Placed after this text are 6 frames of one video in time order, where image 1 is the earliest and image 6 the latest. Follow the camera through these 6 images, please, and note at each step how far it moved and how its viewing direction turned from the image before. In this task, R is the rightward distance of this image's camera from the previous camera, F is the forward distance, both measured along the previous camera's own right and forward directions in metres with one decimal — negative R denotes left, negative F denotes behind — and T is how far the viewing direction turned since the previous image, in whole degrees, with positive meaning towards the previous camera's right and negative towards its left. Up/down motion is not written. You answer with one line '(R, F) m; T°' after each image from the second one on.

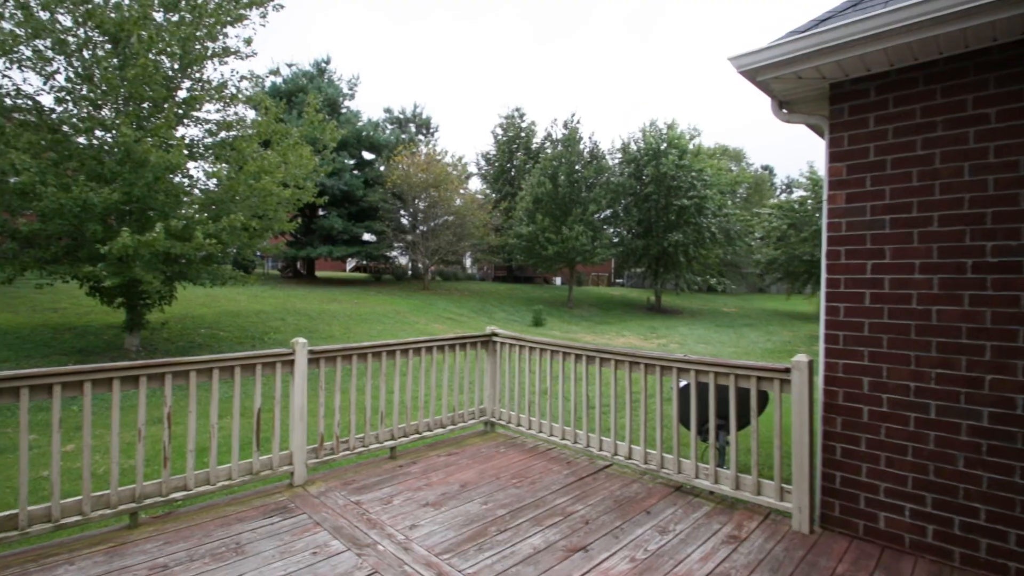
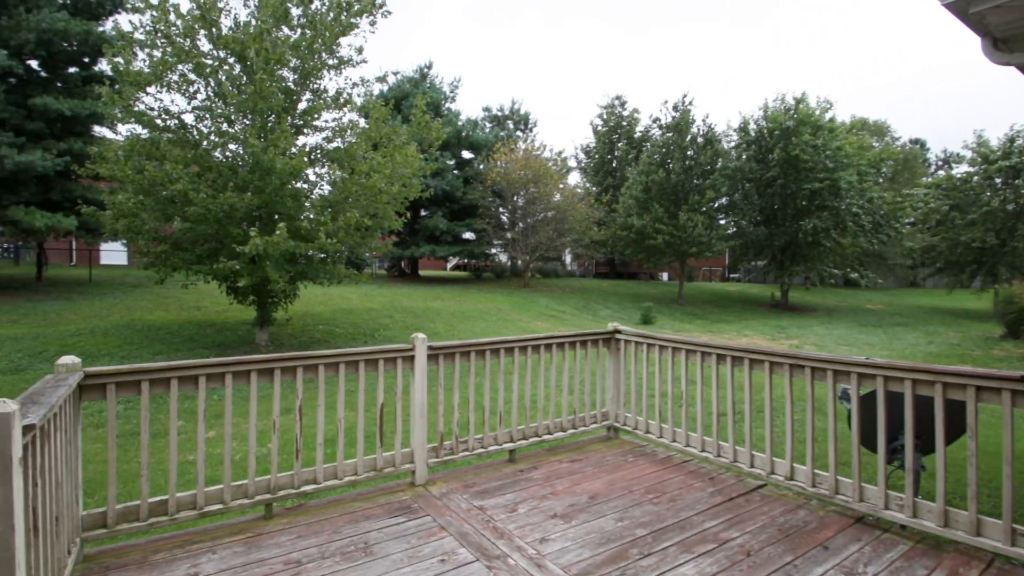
(-0.2, +0.3) m; -10°
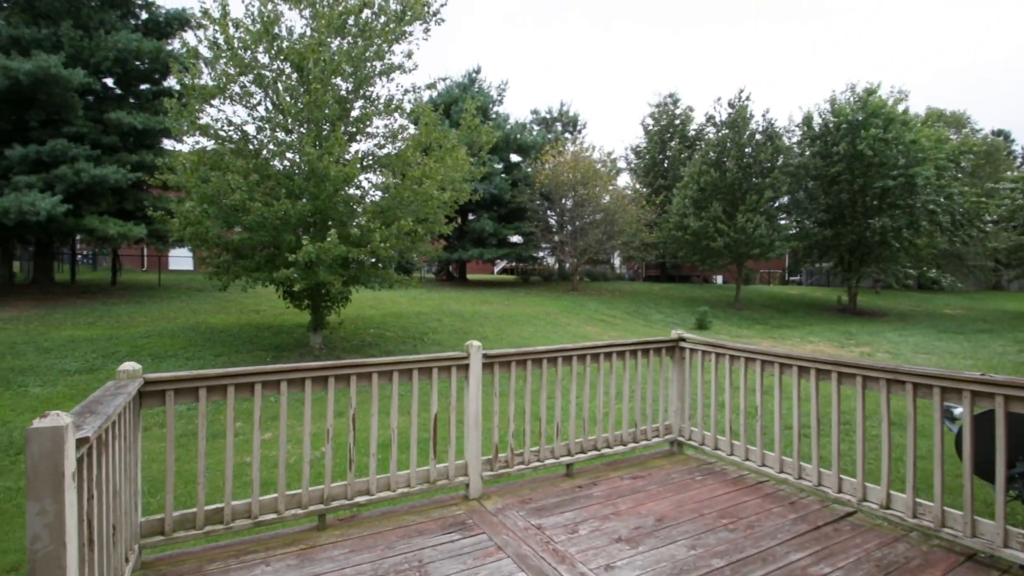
(-0.1, +0.1) m; -5°
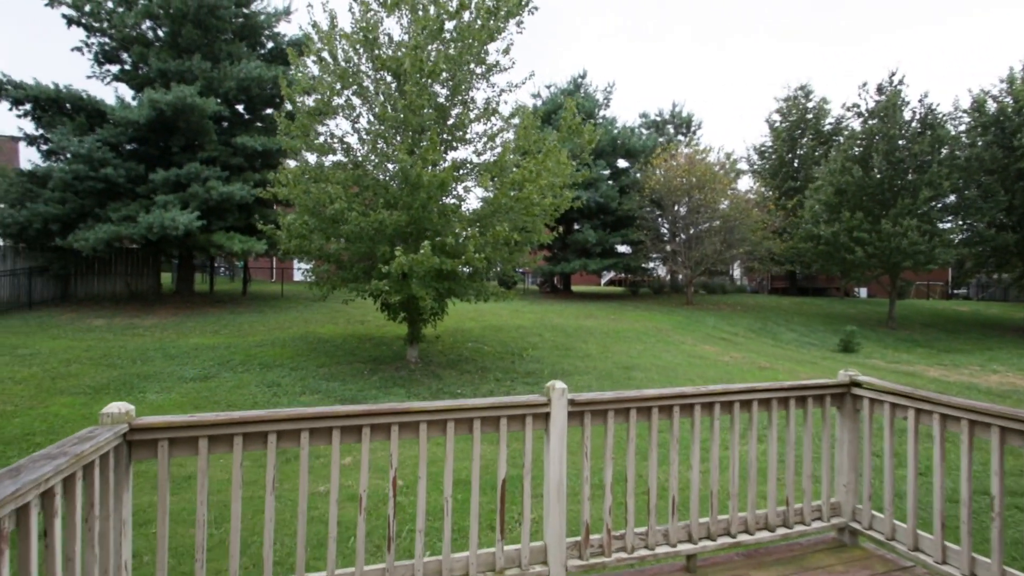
(0.0, +0.8) m; -12°
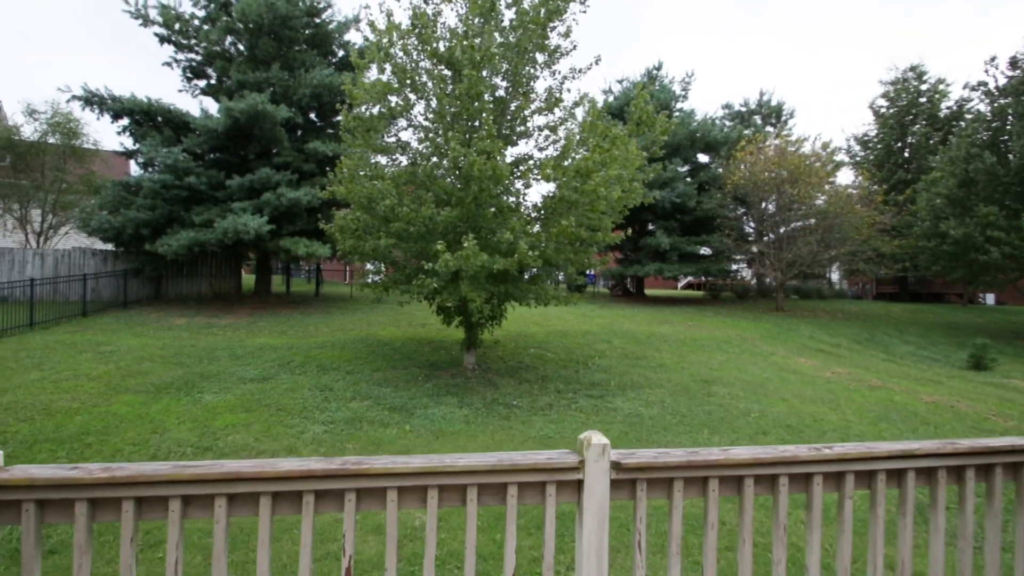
(+0.2, +0.7) m; -8°
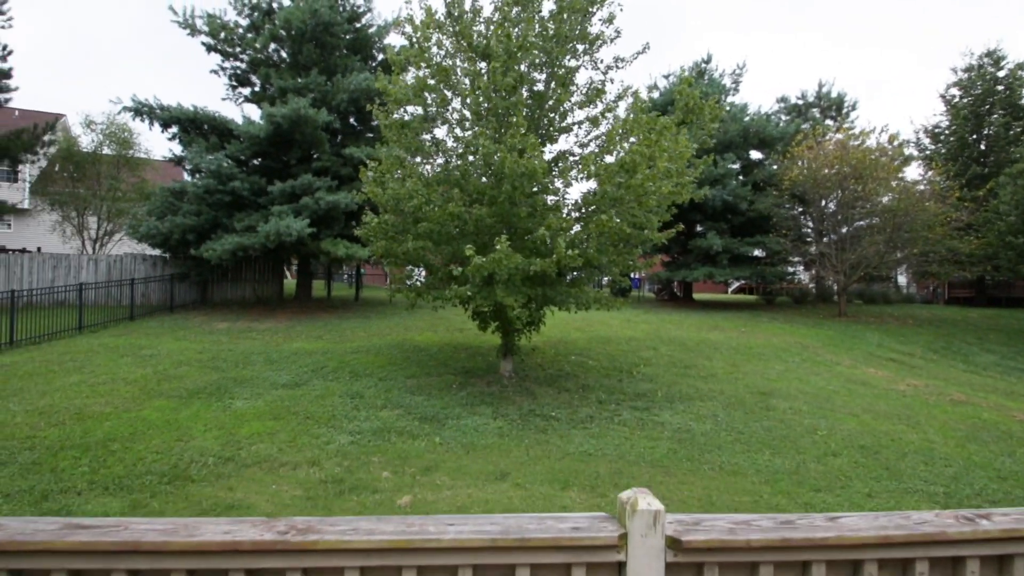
(+0.1, +0.4) m; -5°
